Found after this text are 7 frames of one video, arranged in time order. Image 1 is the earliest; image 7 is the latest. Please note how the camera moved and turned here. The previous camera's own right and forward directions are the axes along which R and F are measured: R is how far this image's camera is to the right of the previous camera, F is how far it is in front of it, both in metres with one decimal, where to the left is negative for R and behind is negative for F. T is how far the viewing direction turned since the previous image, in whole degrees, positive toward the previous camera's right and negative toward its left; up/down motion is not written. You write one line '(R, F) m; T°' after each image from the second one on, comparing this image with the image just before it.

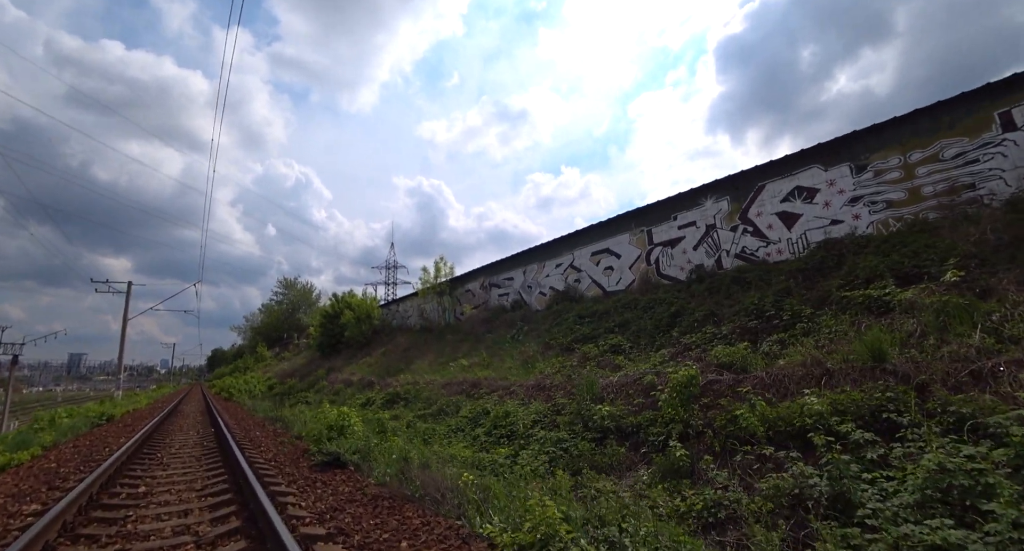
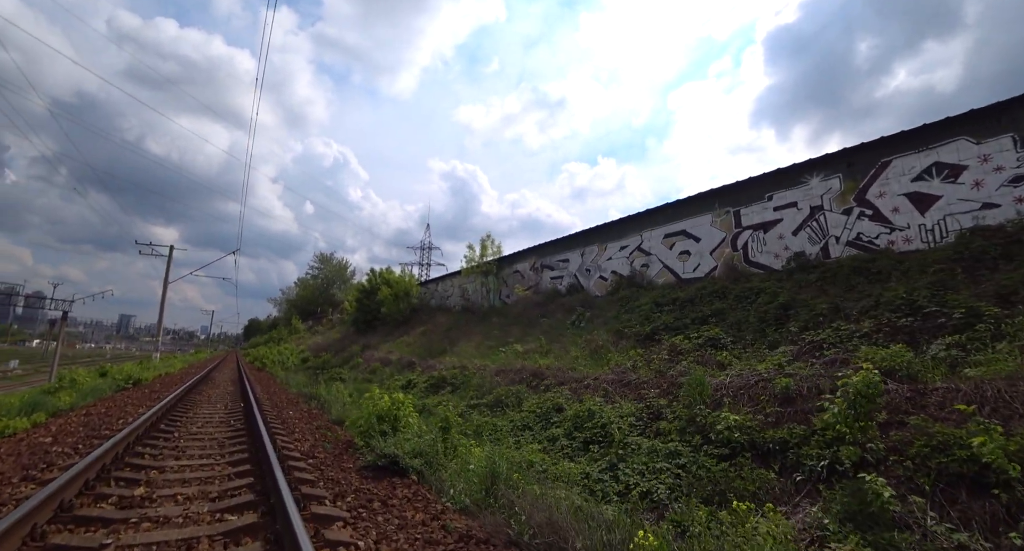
(-1.2, +1.9) m; -4°
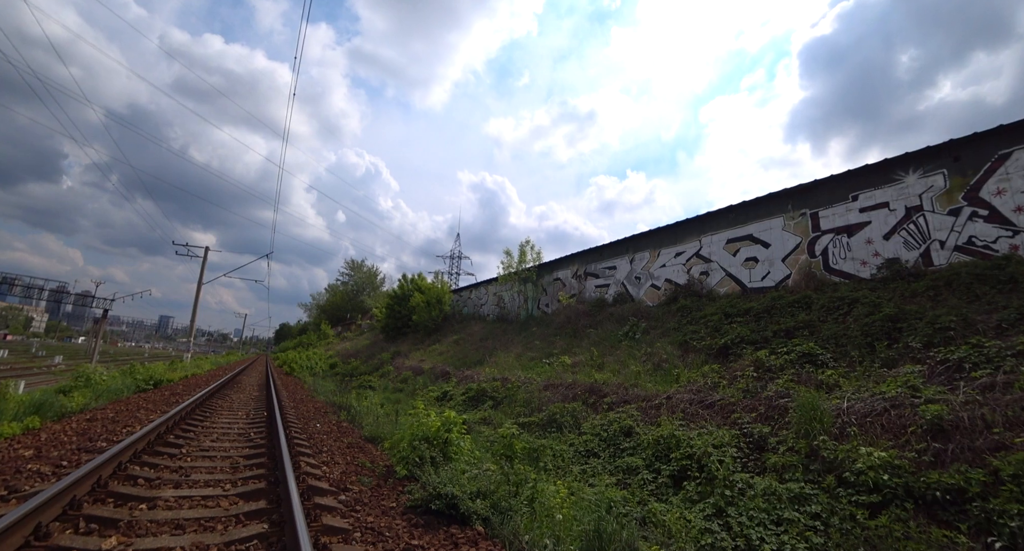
(-0.7, +1.3) m; -3°
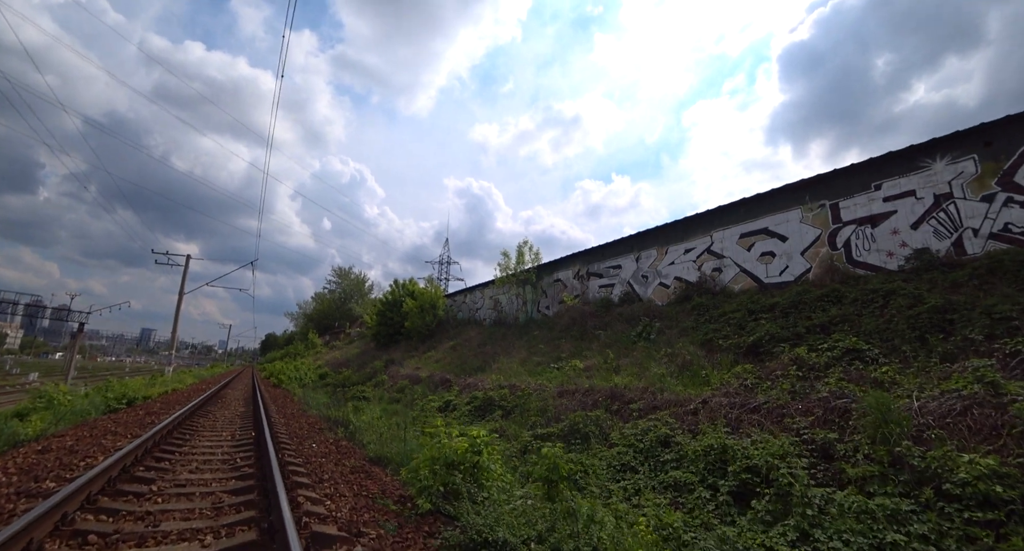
(-0.5, +0.9) m; +1°
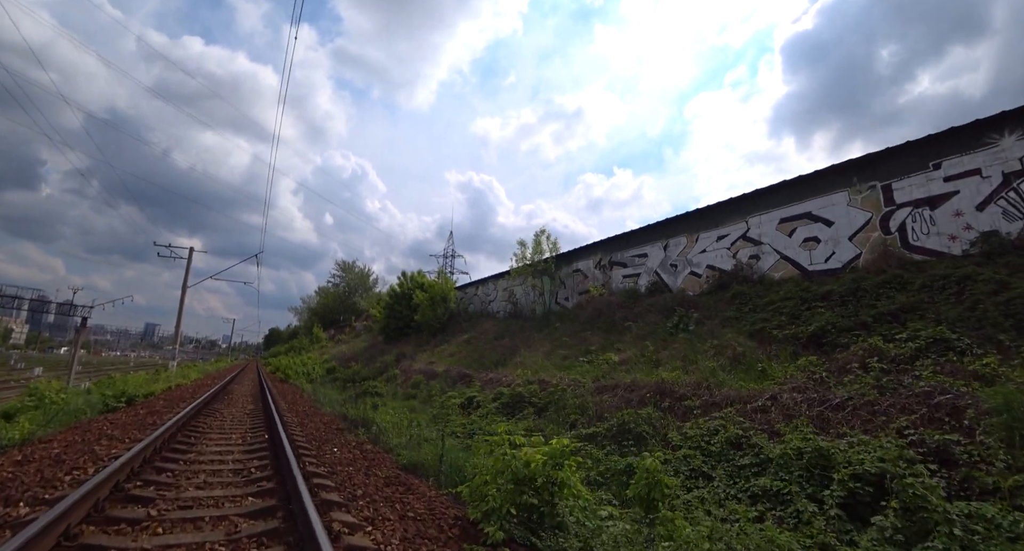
(-0.7, +0.9) m; 0°
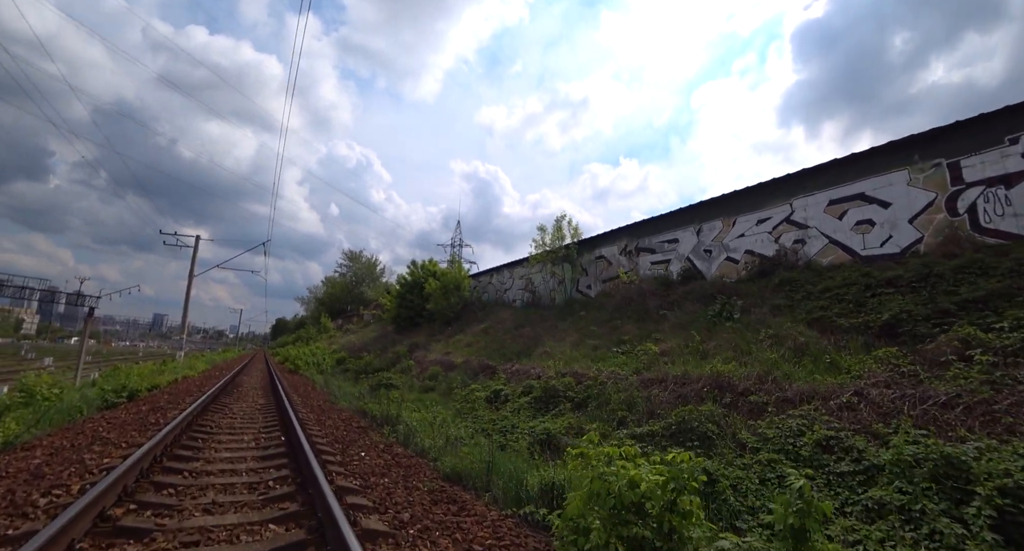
(-0.7, +1.0) m; -1°
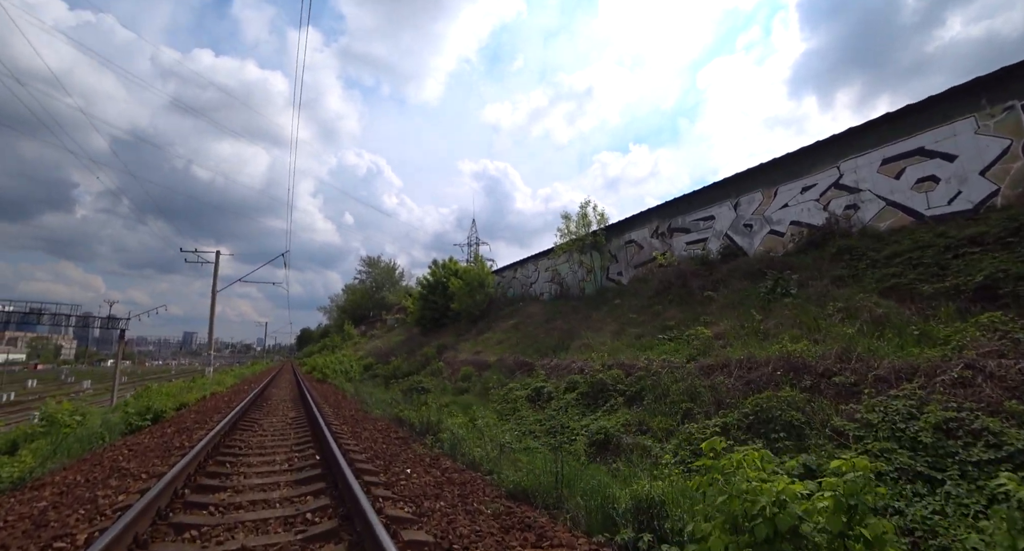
(-0.4, +0.8) m; -2°
